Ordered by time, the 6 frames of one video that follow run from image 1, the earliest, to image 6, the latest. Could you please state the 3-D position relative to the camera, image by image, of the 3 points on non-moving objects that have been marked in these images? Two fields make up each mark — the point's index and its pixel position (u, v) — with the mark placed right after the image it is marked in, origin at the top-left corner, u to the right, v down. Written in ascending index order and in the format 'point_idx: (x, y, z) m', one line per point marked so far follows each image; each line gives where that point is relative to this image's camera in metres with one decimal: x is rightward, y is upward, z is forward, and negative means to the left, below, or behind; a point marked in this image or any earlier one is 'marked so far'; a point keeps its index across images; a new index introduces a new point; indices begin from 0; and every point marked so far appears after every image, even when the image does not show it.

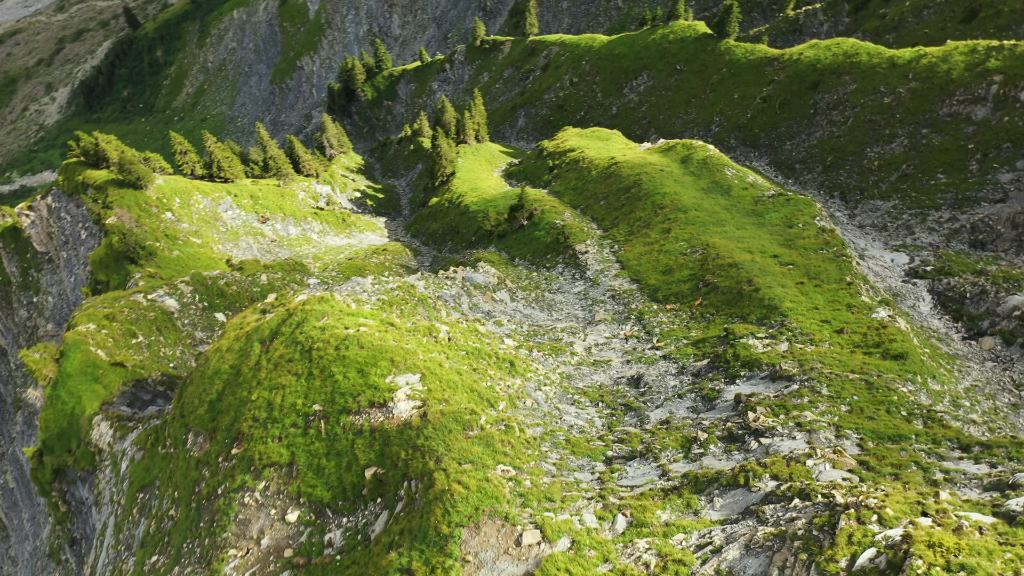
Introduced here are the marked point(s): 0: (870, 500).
0: (+7.3, -4.3, +17.0) m
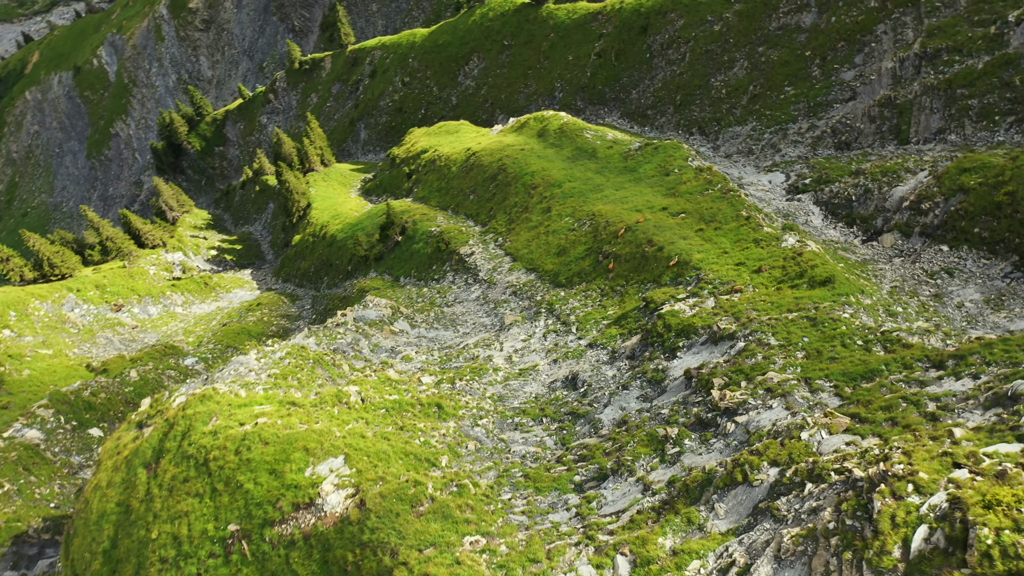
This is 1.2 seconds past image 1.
0: (+6.8, -3.1, +15.0) m
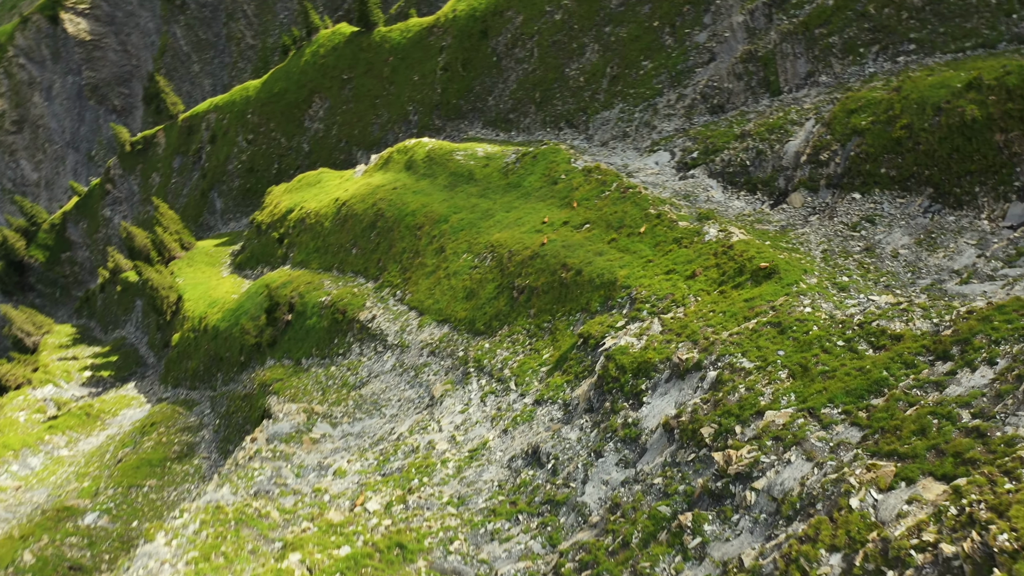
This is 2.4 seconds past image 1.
0: (+6.9, -3.5, +12.2) m
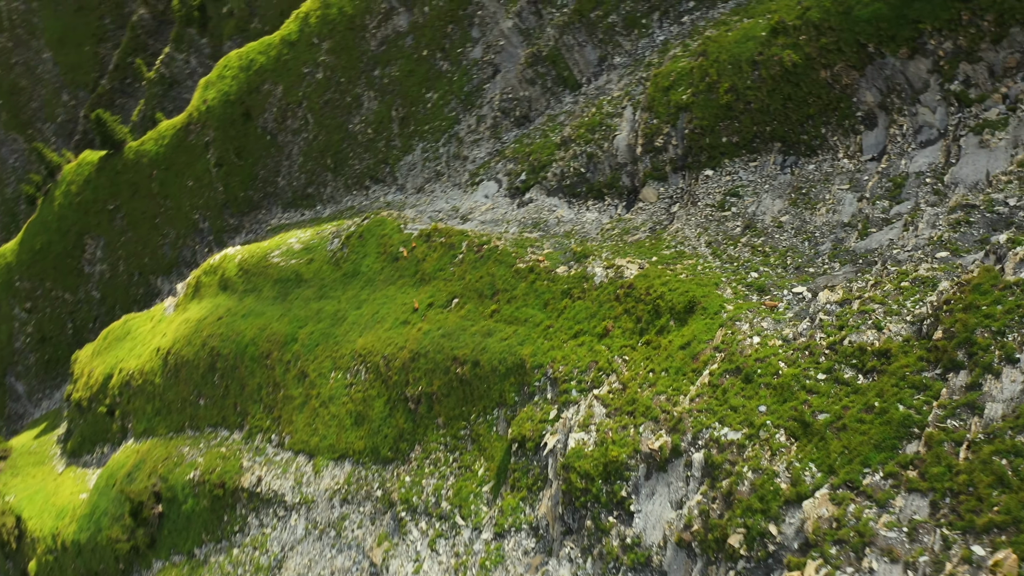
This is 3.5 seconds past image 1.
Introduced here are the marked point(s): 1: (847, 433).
0: (+8.1, -4.1, +9.7) m
1: (+6.7, -2.9, +17.1) m
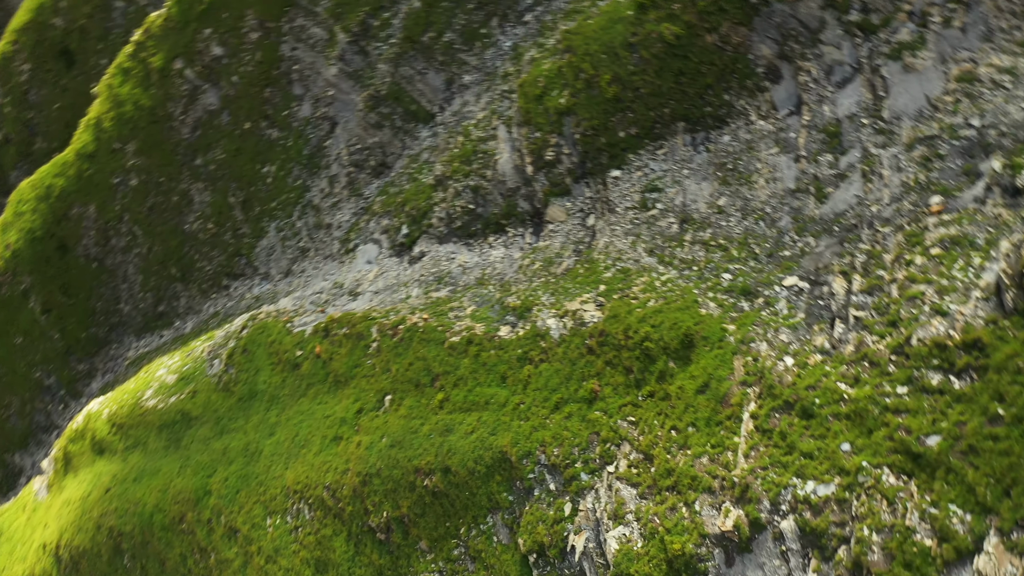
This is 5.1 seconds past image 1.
0: (+10.4, -3.2, +6.8) m
1: (+7.6, -2.8, +13.9) m
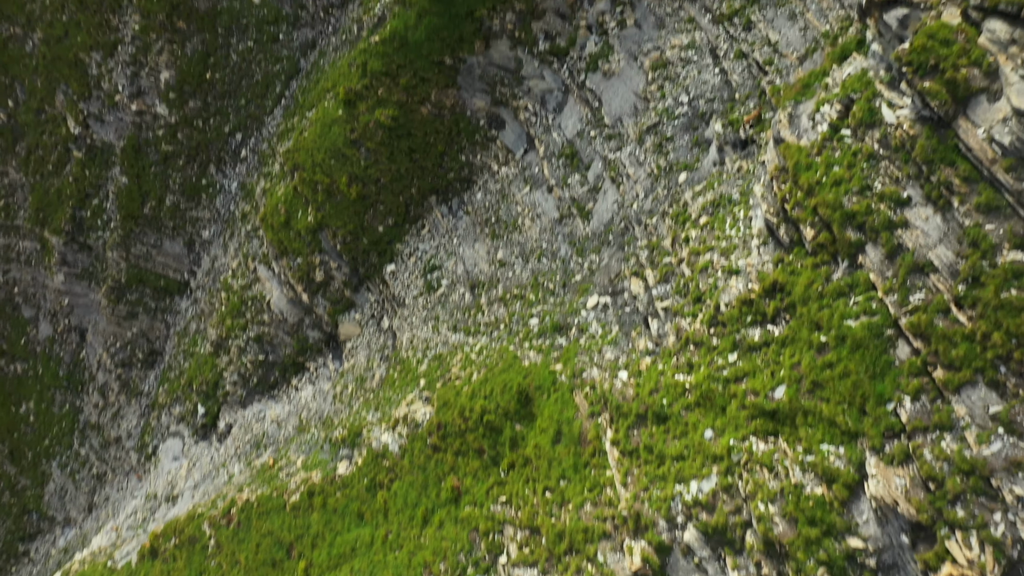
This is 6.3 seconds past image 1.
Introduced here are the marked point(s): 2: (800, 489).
0: (+9.2, 0.0, +7.8) m
1: (+5.1, -1.7, +13.9) m
2: (+4.7, -3.4, +14.0) m
